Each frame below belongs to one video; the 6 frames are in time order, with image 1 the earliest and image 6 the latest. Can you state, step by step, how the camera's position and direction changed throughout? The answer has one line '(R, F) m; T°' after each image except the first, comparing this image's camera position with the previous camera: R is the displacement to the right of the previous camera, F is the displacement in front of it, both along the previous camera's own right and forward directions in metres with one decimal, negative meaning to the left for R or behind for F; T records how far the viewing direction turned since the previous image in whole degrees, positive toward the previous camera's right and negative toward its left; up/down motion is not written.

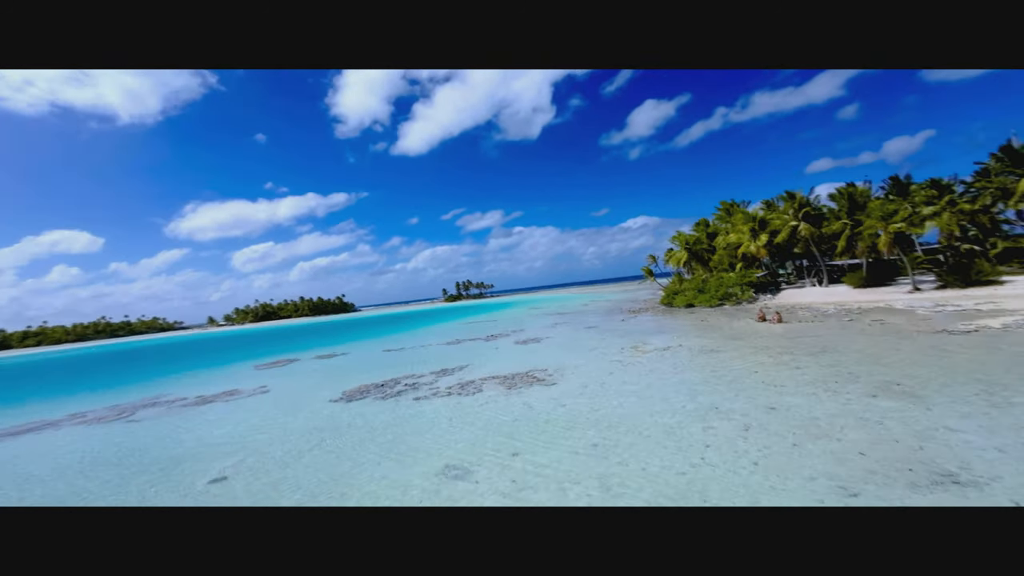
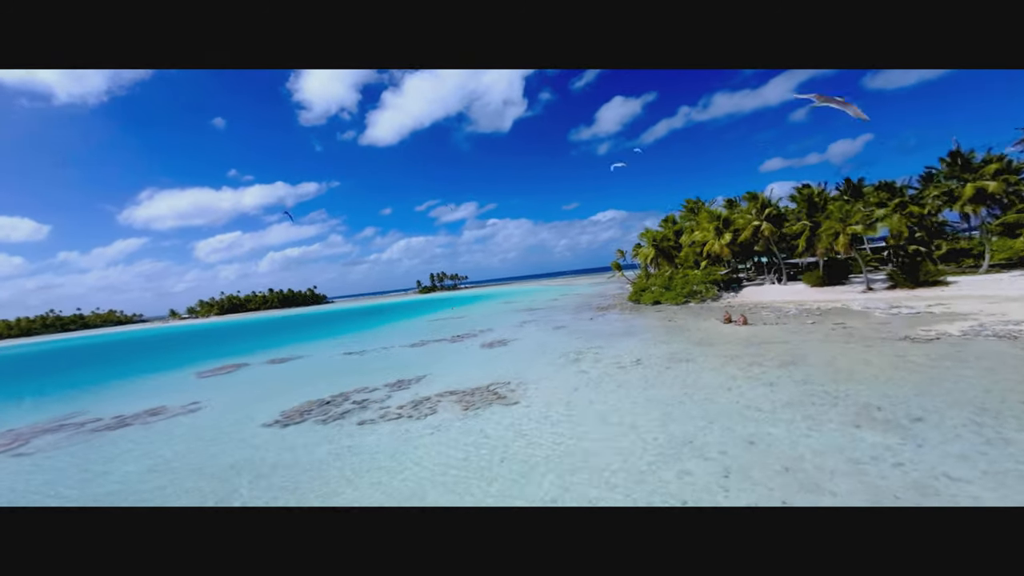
(+0.4, +1.0) m; +4°
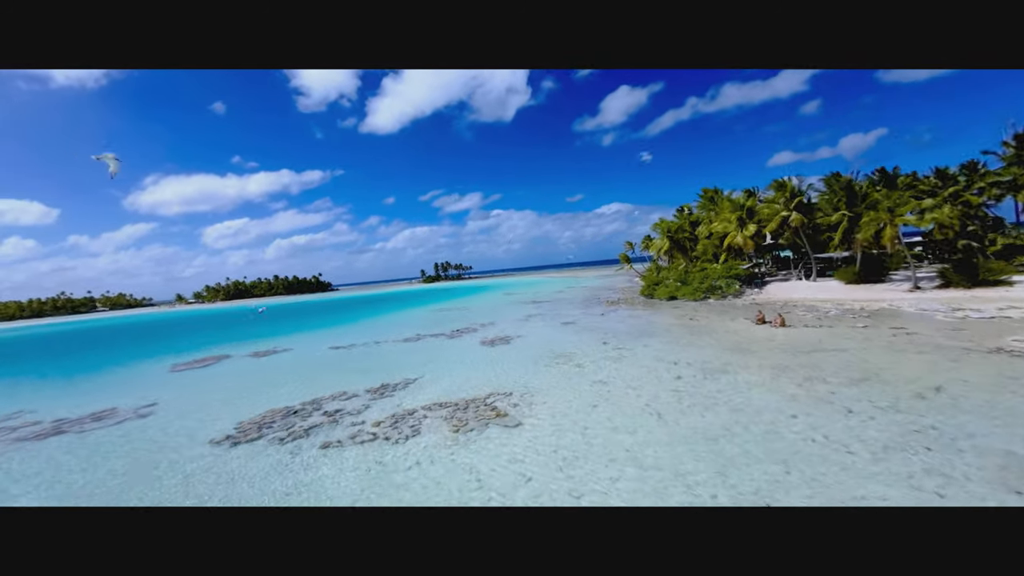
(0.0, +1.9) m; -1°
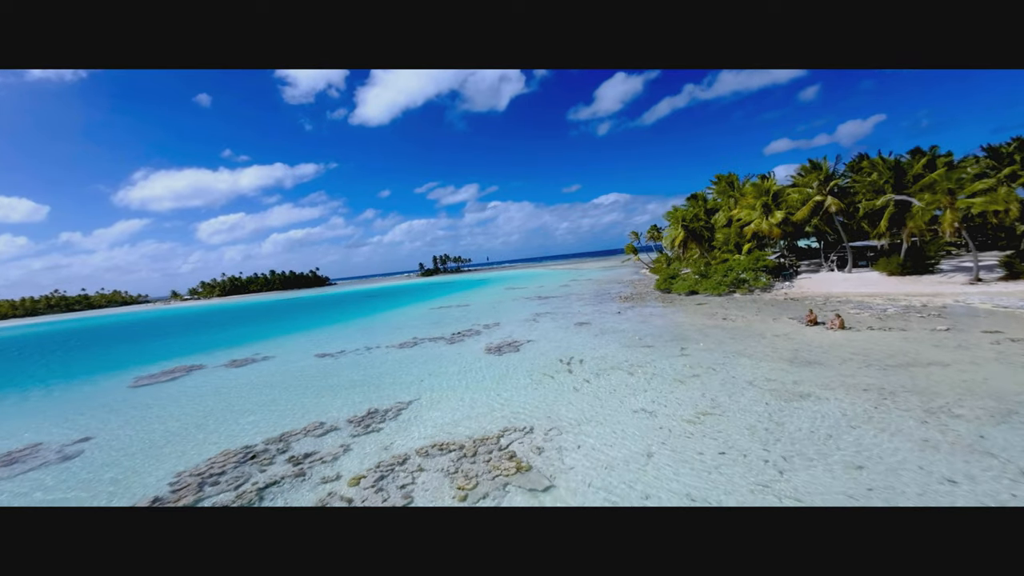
(-0.4, +2.1) m; 0°
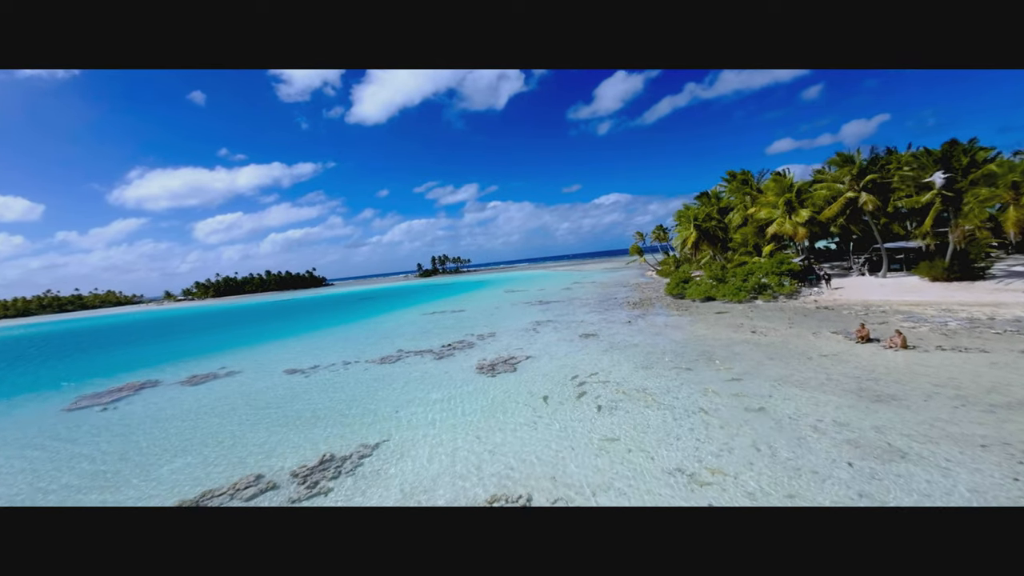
(+0.1, +2.0) m; 0°
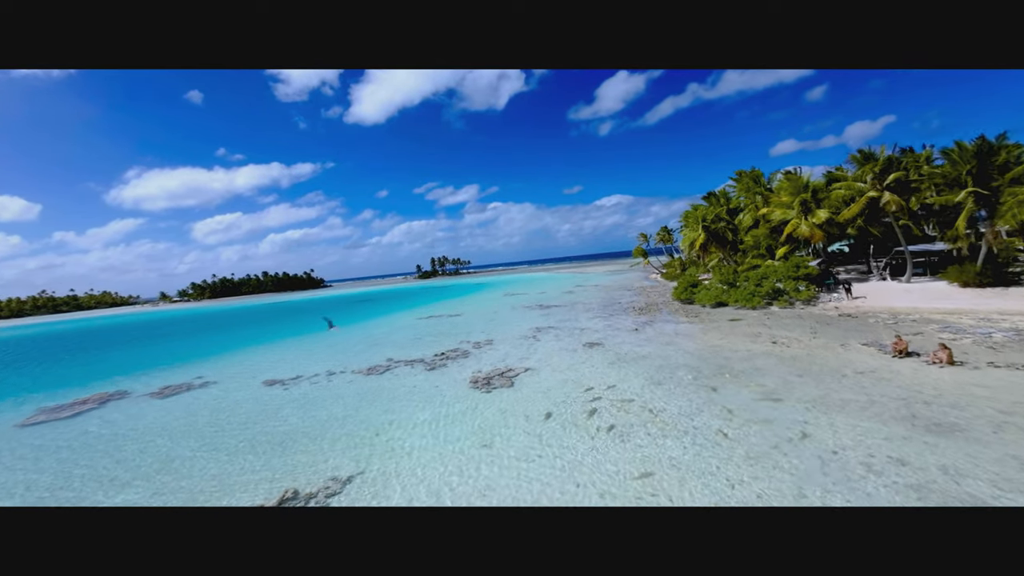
(+0.1, +1.1) m; 0°
